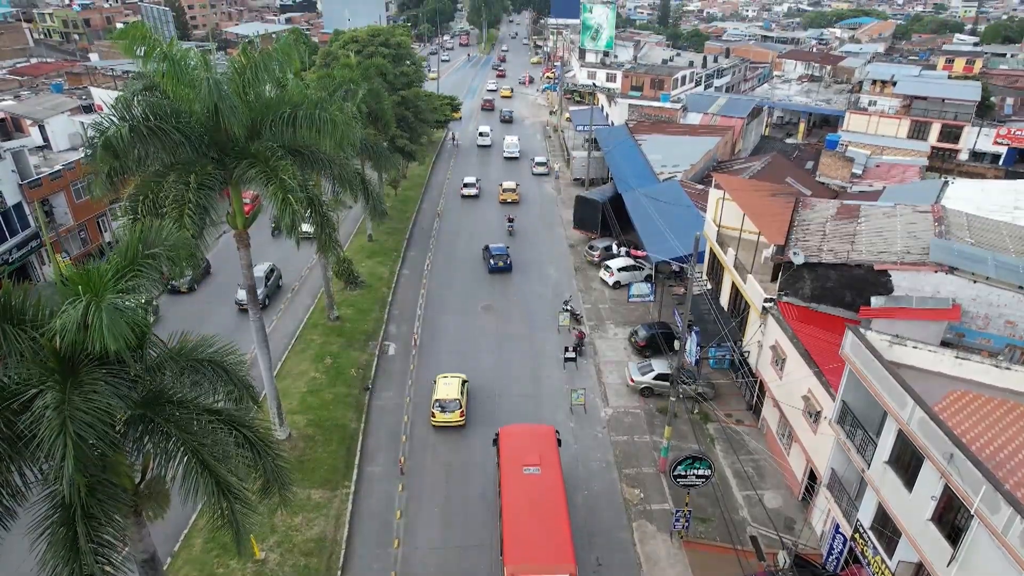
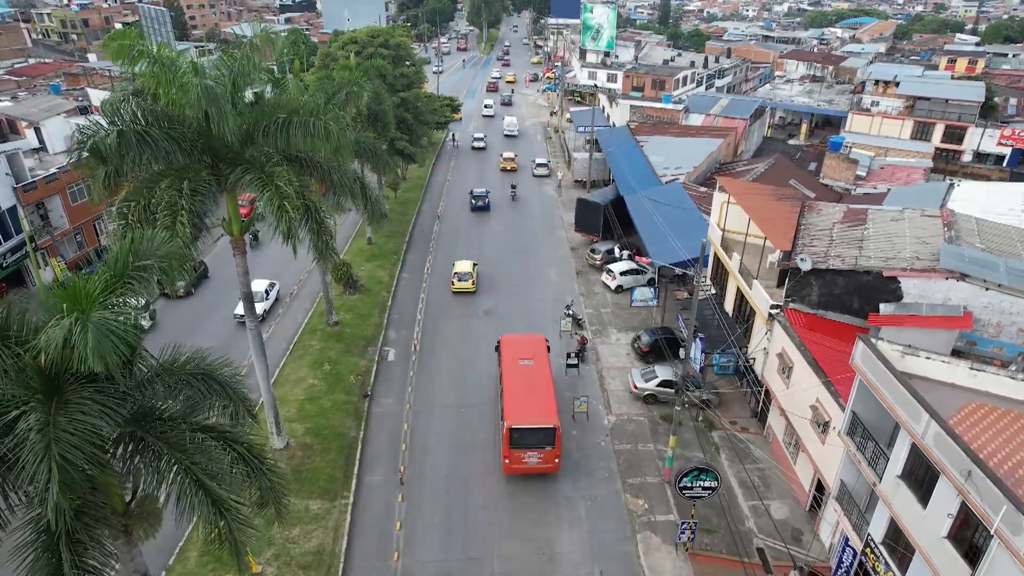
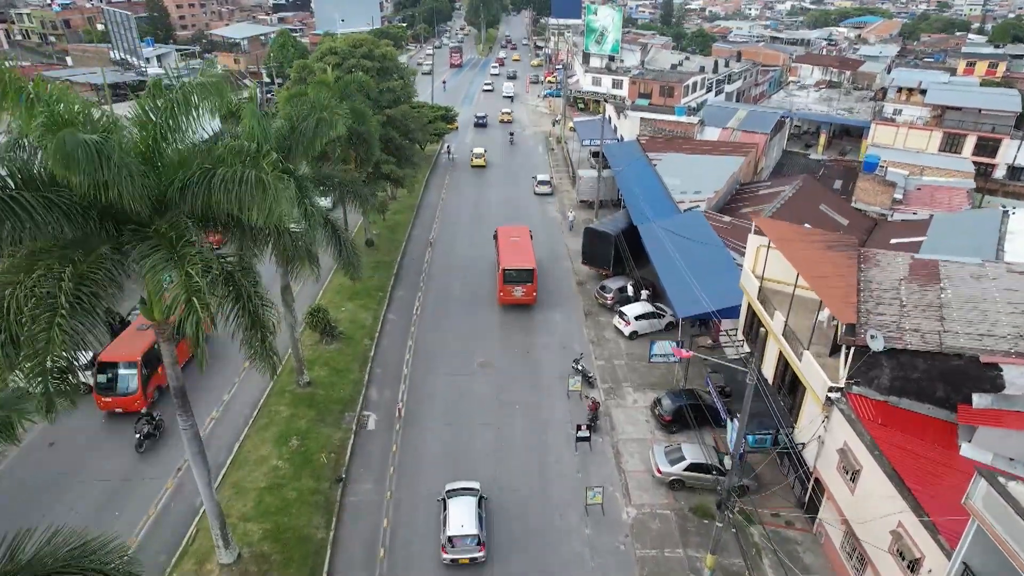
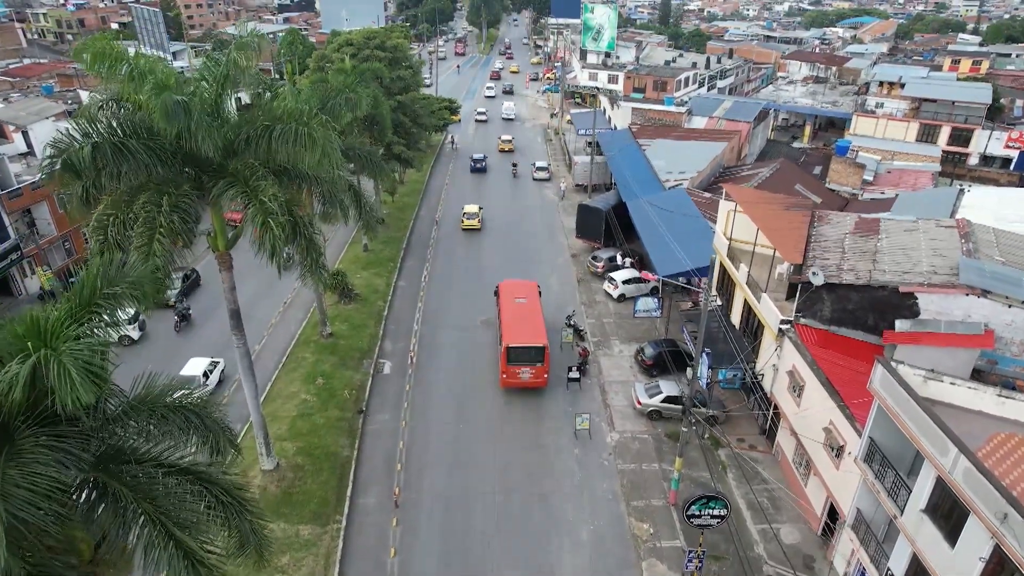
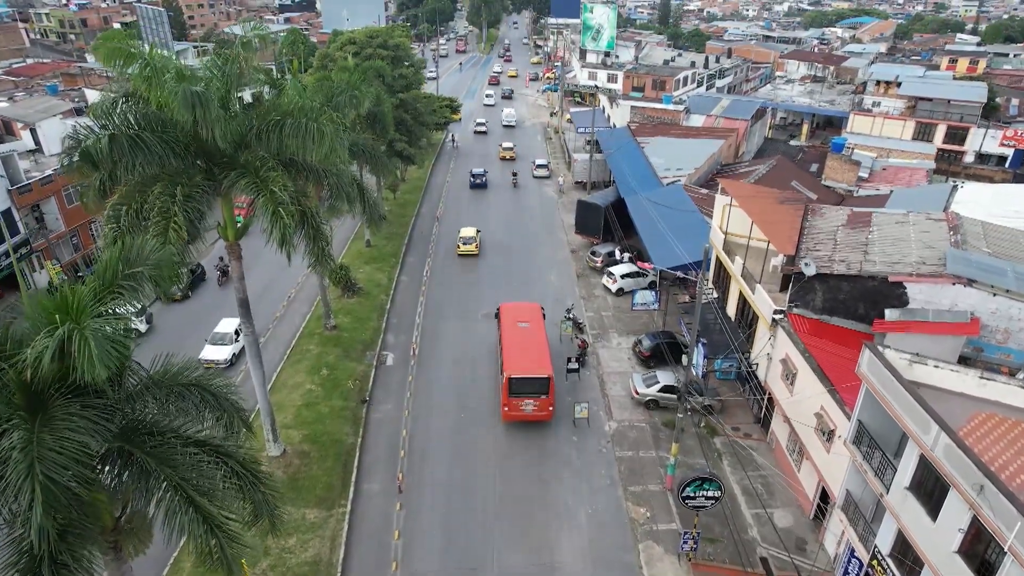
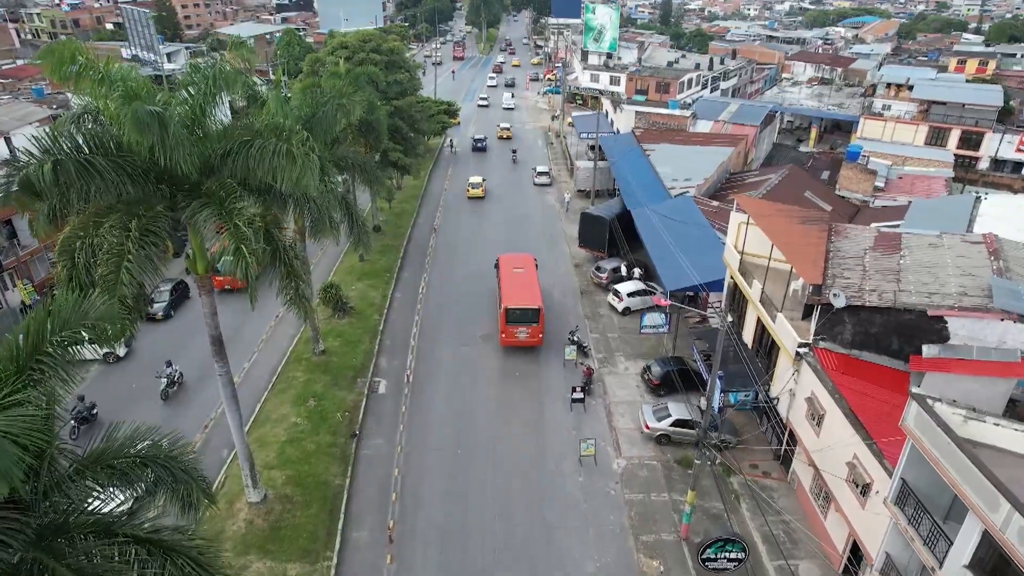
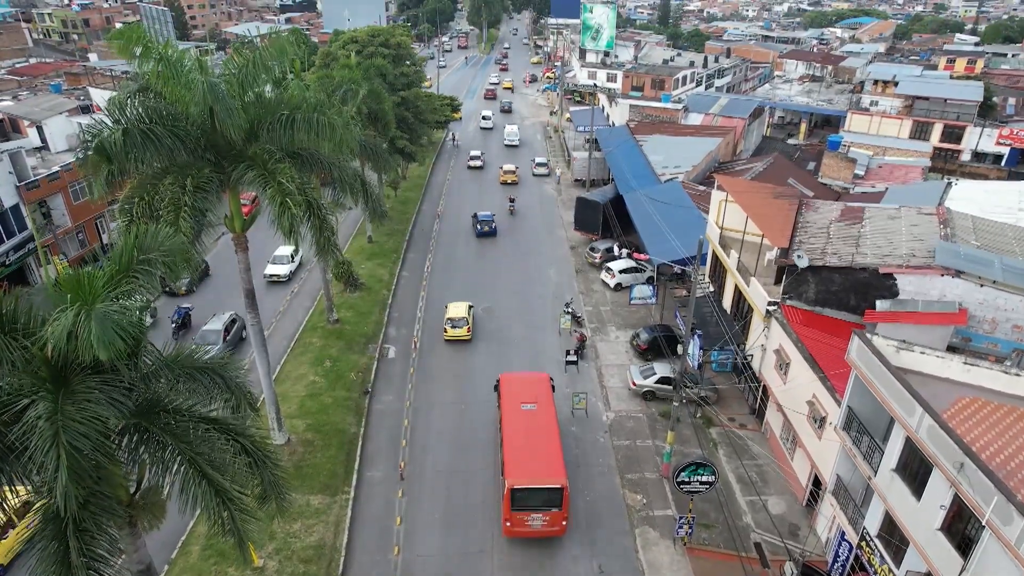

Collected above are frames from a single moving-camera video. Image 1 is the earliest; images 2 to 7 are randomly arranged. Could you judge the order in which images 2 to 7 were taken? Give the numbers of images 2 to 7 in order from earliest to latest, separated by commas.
7, 2, 5, 4, 6, 3
